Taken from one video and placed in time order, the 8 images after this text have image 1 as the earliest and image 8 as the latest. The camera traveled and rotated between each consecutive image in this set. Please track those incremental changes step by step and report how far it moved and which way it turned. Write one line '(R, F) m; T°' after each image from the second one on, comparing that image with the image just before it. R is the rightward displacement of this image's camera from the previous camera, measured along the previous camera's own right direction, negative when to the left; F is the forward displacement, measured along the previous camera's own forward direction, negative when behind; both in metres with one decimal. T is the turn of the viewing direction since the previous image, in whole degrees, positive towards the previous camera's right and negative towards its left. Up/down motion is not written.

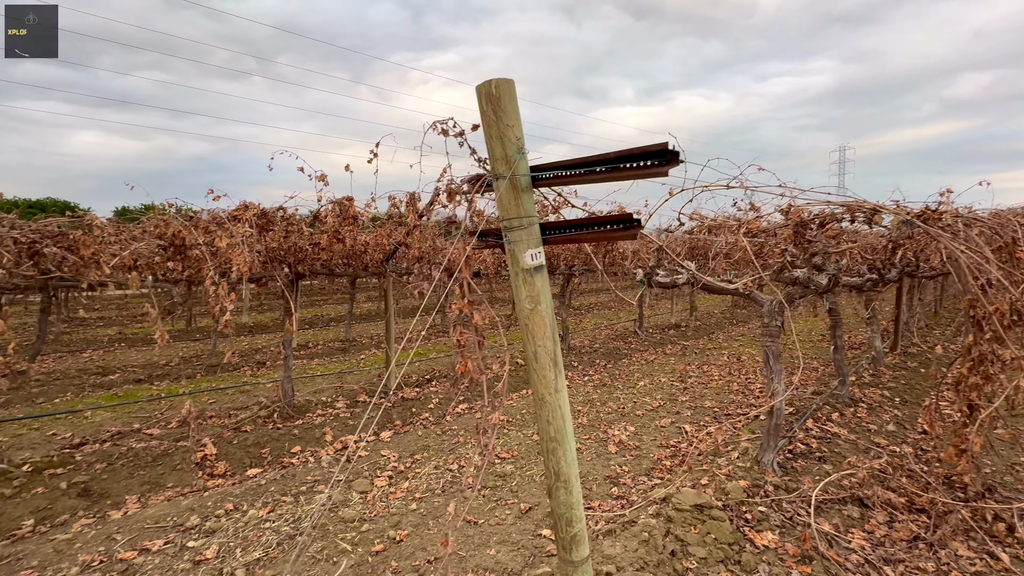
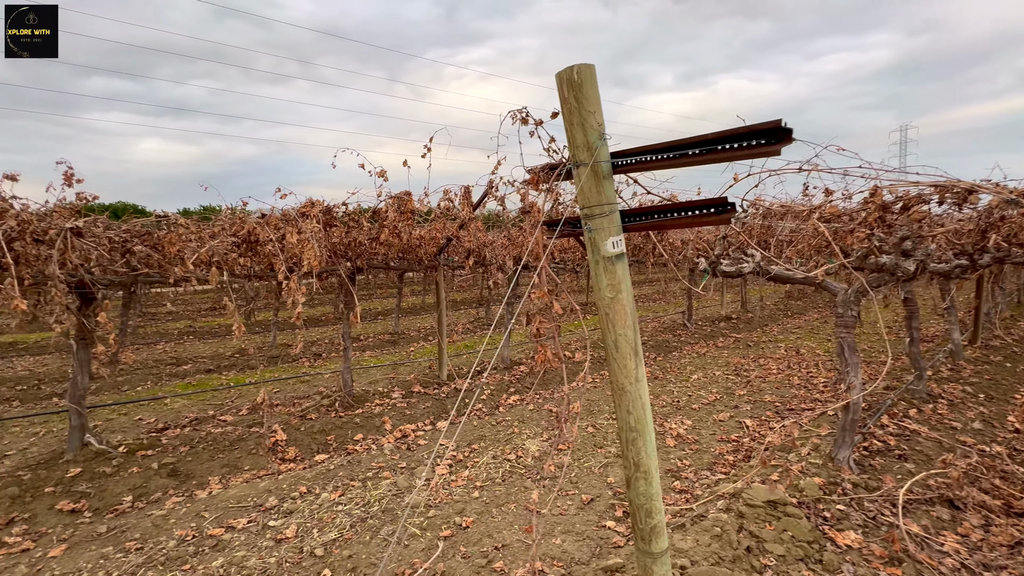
(-0.2, 0.0) m; -5°
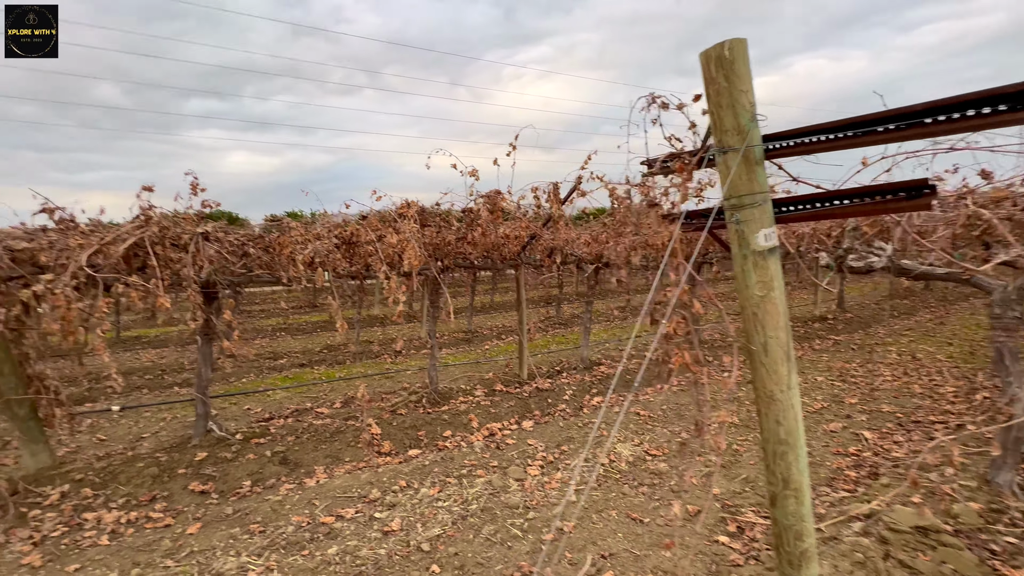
(-0.3, +0.1) m; -8°
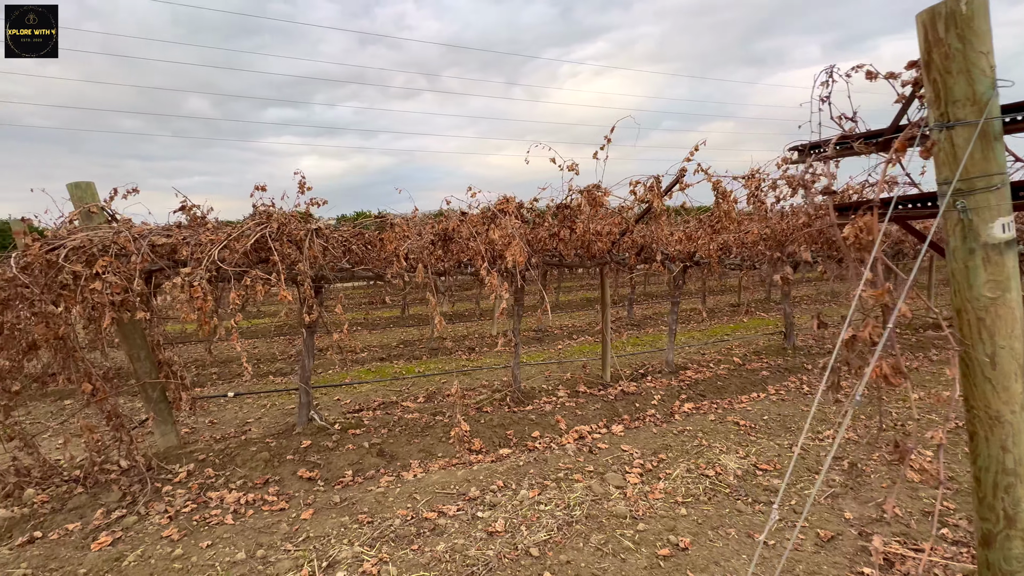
(-0.4, +0.1) m; -7°
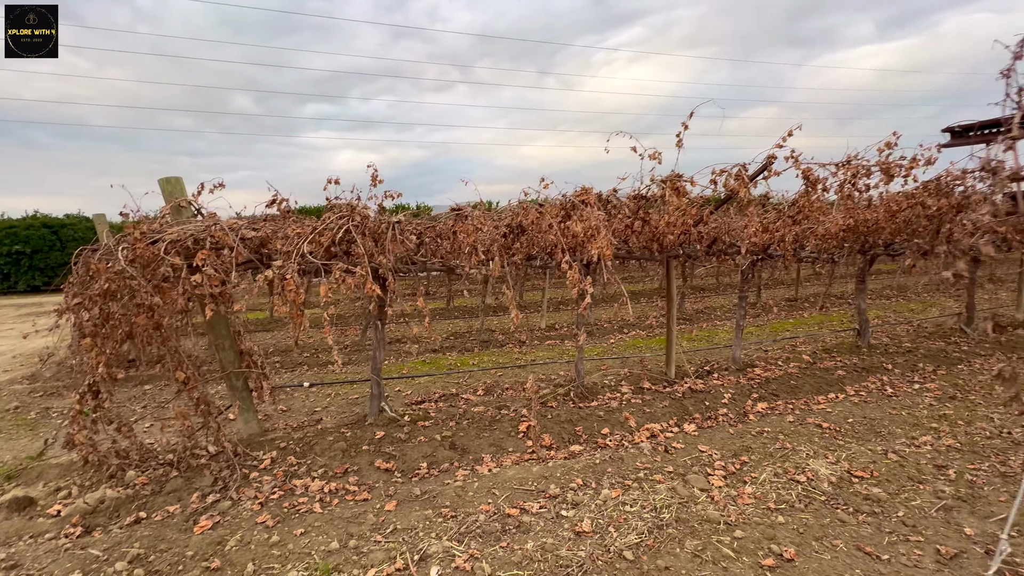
(-0.4, +0.1) m; -4°
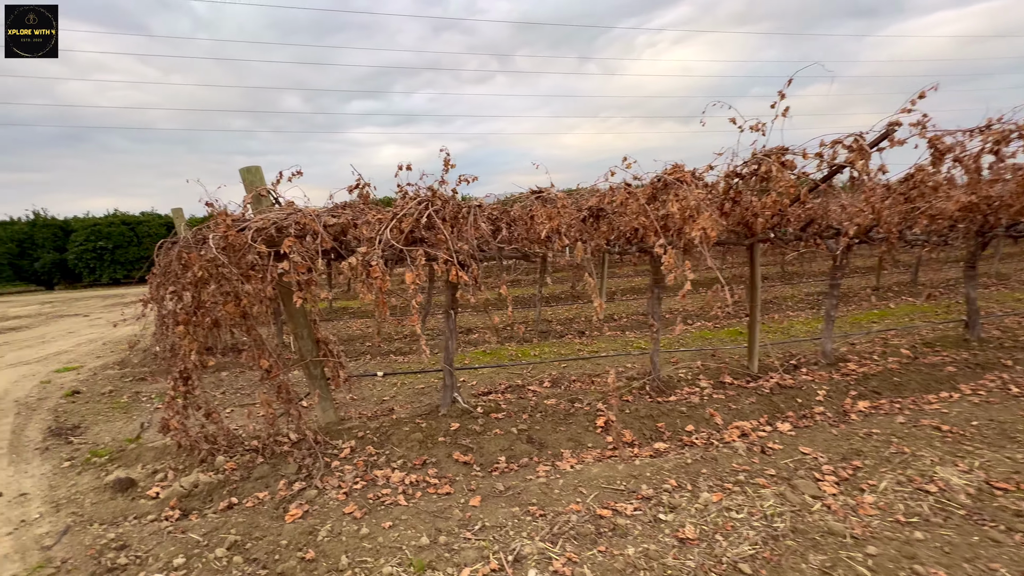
(-0.4, +0.2) m; -5°
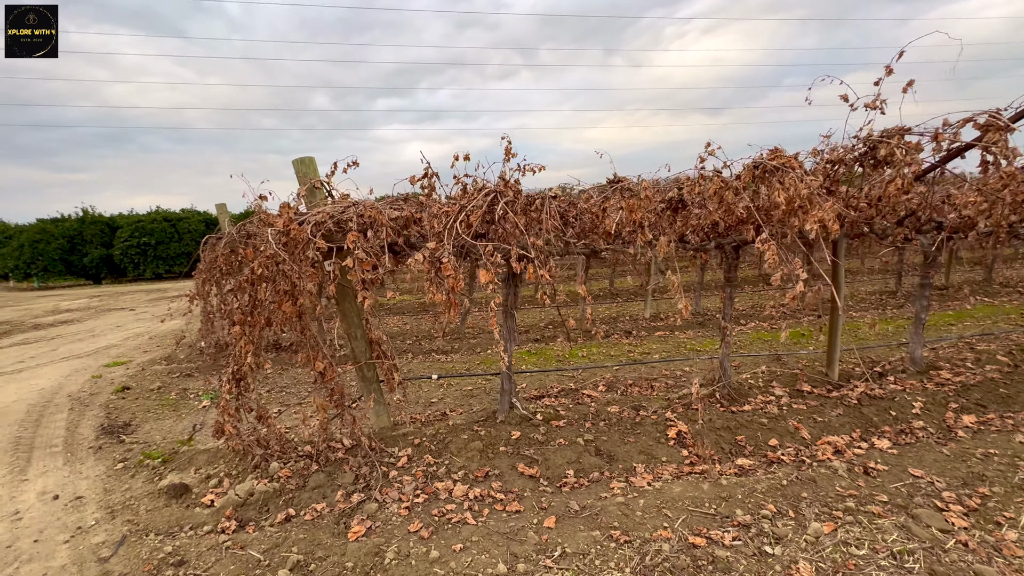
(-0.4, +0.3) m; -3°
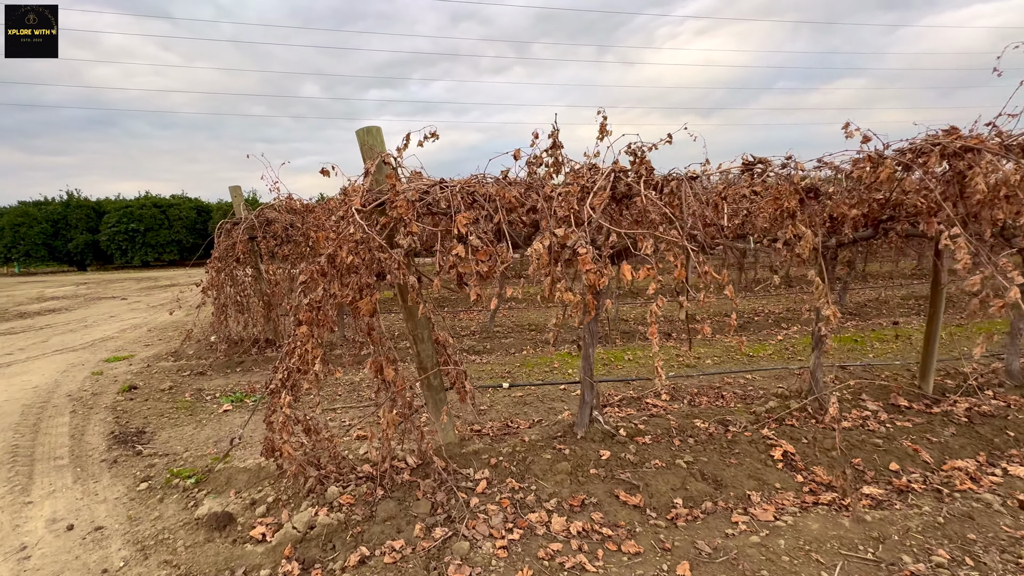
(-0.8, +0.5) m; +1°
